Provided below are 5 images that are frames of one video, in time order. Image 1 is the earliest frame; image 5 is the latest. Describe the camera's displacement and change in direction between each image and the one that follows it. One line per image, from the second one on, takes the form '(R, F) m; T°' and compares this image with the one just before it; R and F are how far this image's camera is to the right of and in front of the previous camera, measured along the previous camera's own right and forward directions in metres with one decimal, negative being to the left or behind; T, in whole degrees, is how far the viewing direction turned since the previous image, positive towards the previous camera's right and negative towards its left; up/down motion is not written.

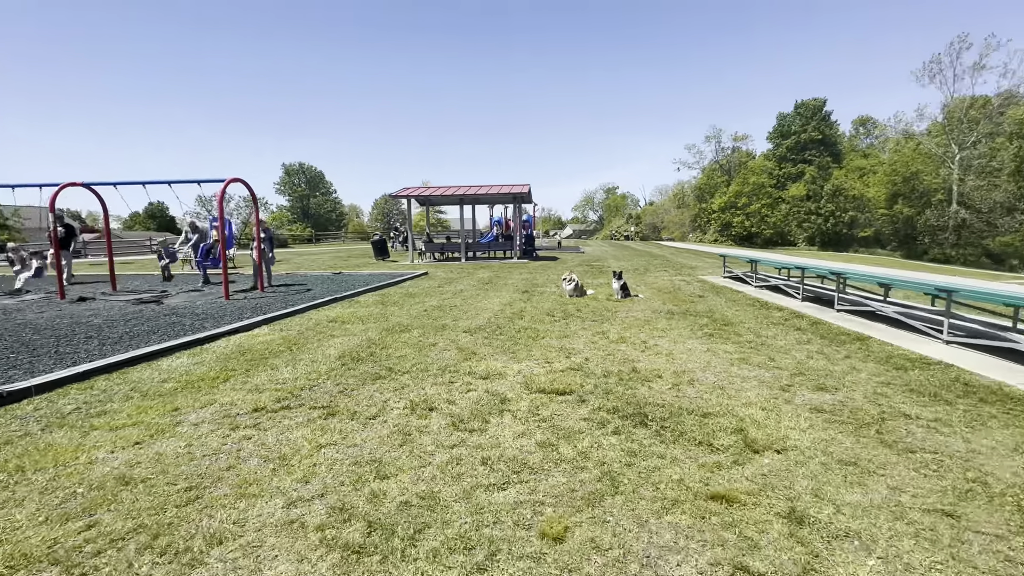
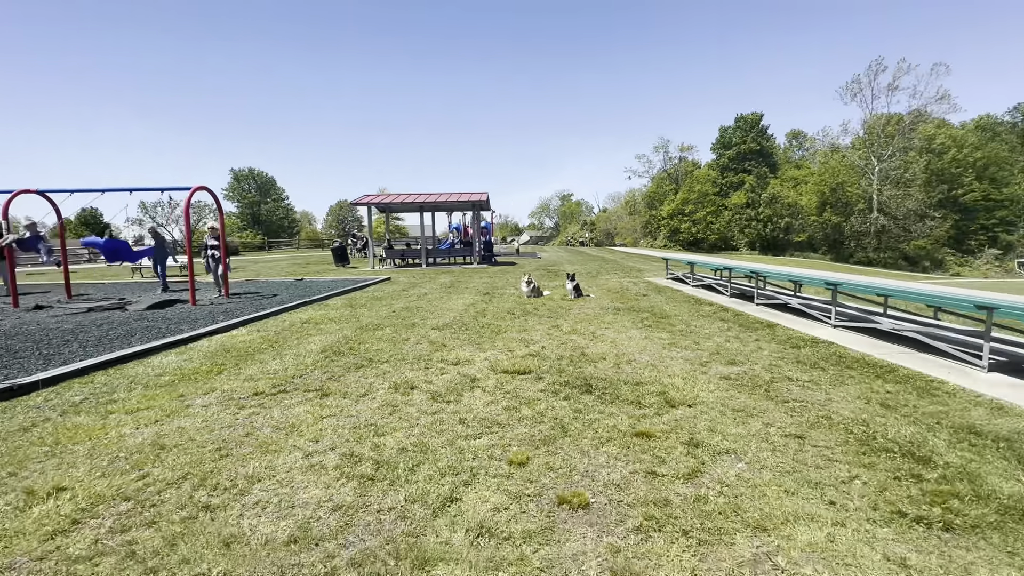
(-0.1, -0.6) m; +5°
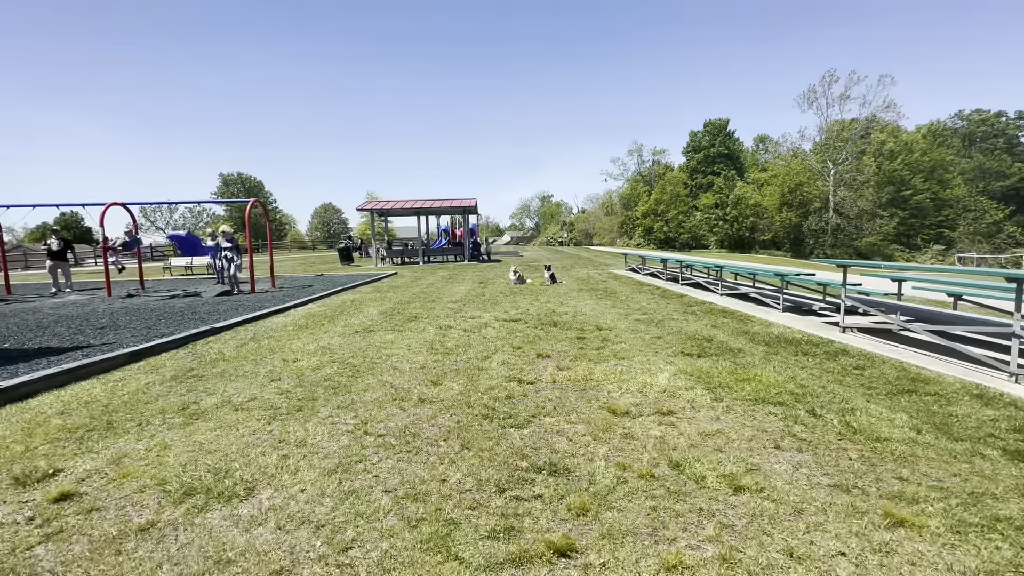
(-0.2, -2.5) m; +2°
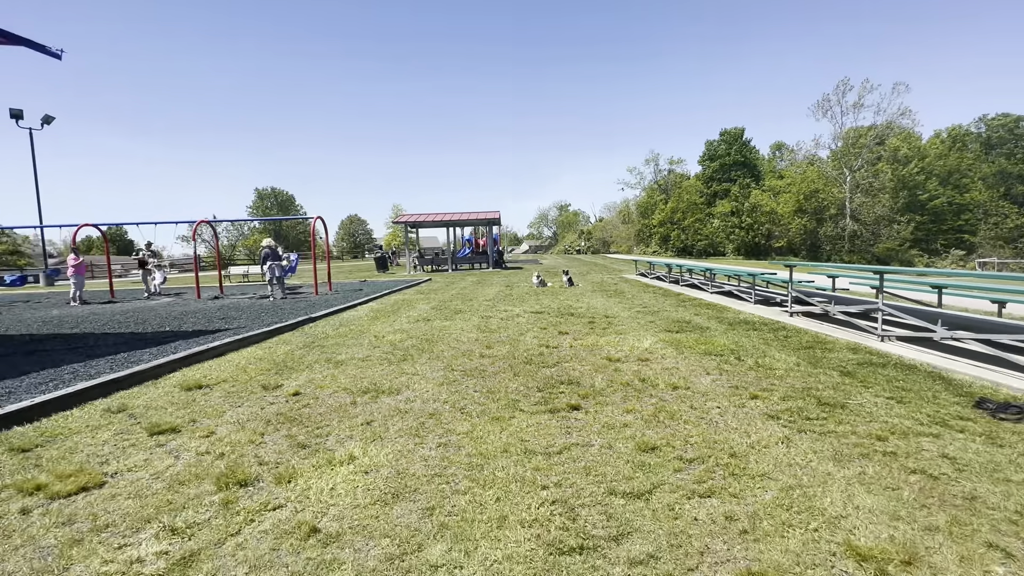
(-0.1, -1.7) m; -2°
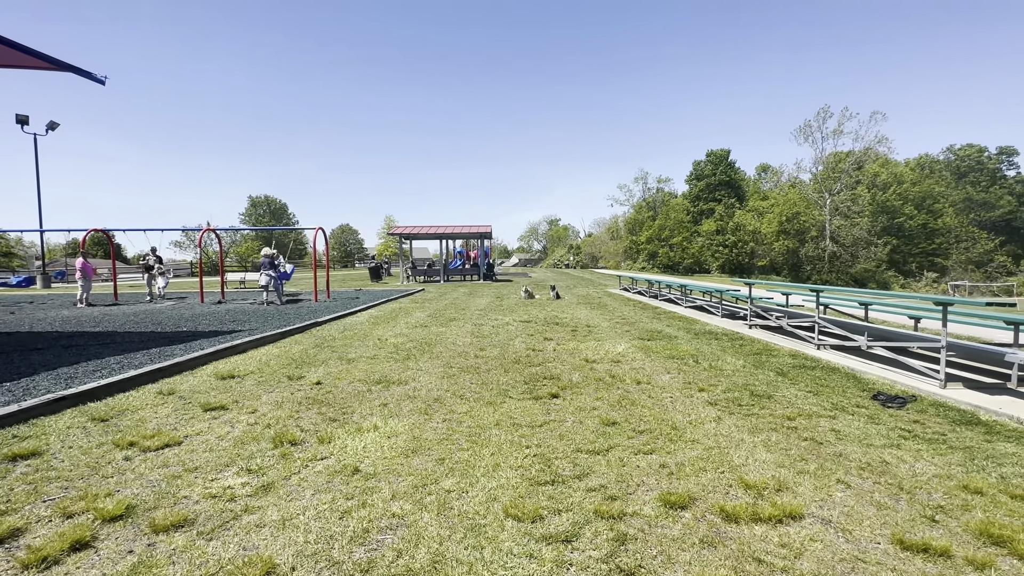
(0.0, -0.8) m; +1°
